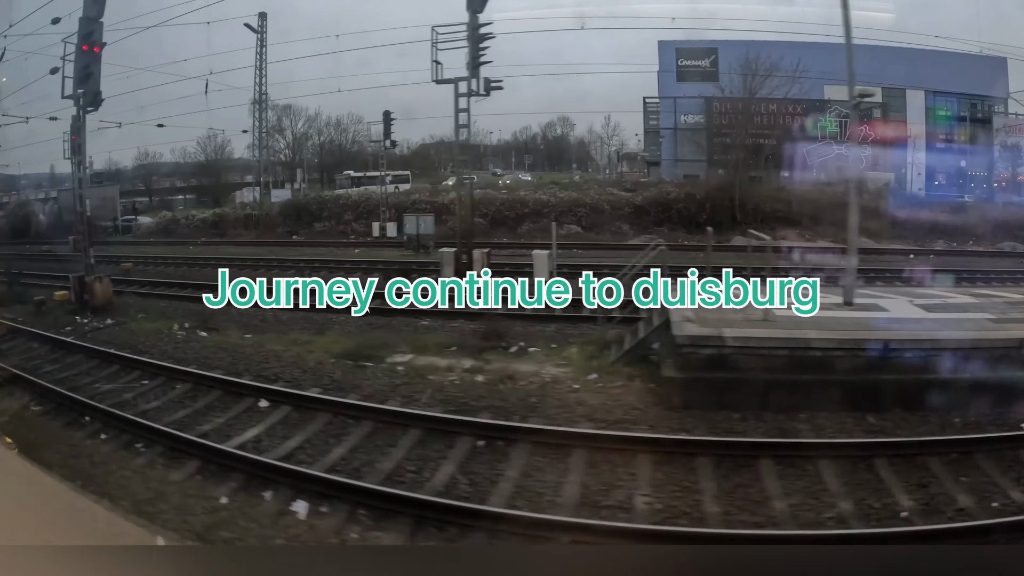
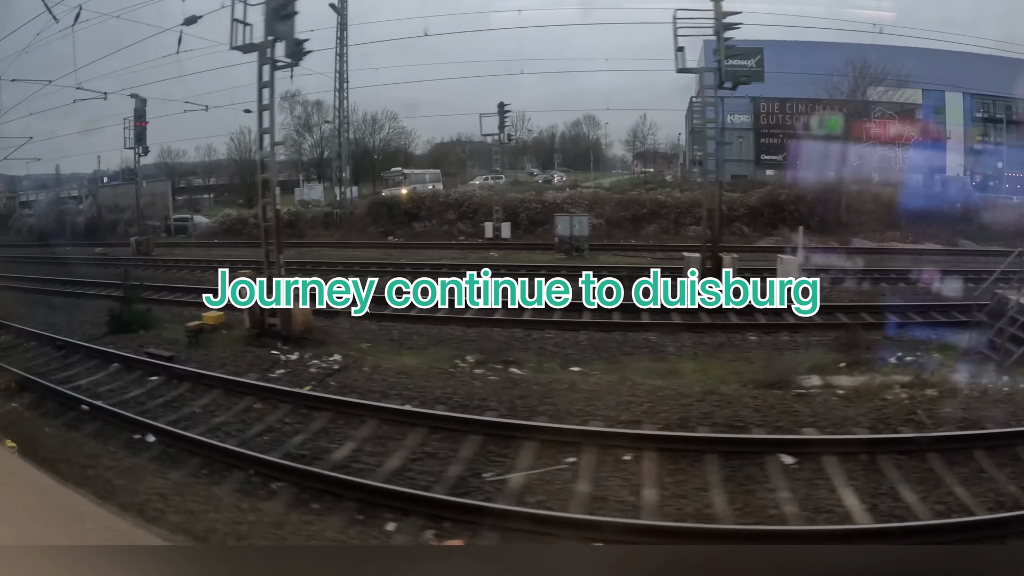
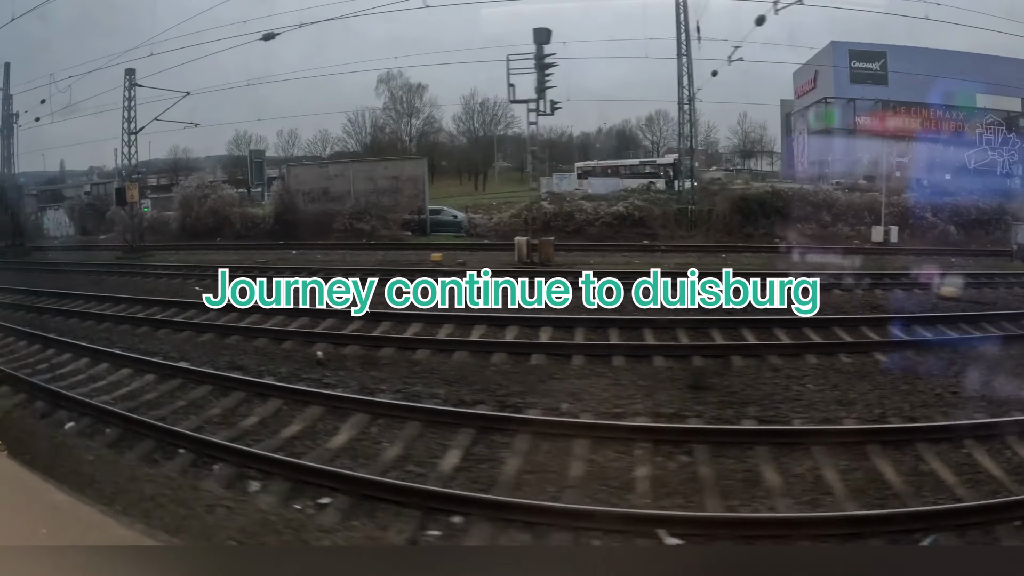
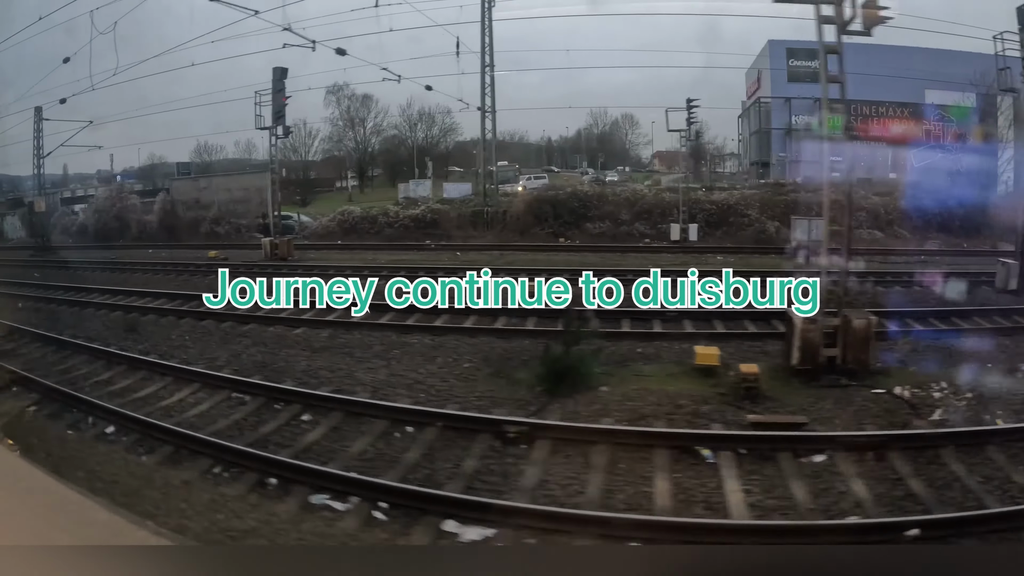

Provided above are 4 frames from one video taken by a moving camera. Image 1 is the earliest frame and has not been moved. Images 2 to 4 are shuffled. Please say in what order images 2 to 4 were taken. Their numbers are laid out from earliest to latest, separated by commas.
2, 4, 3
